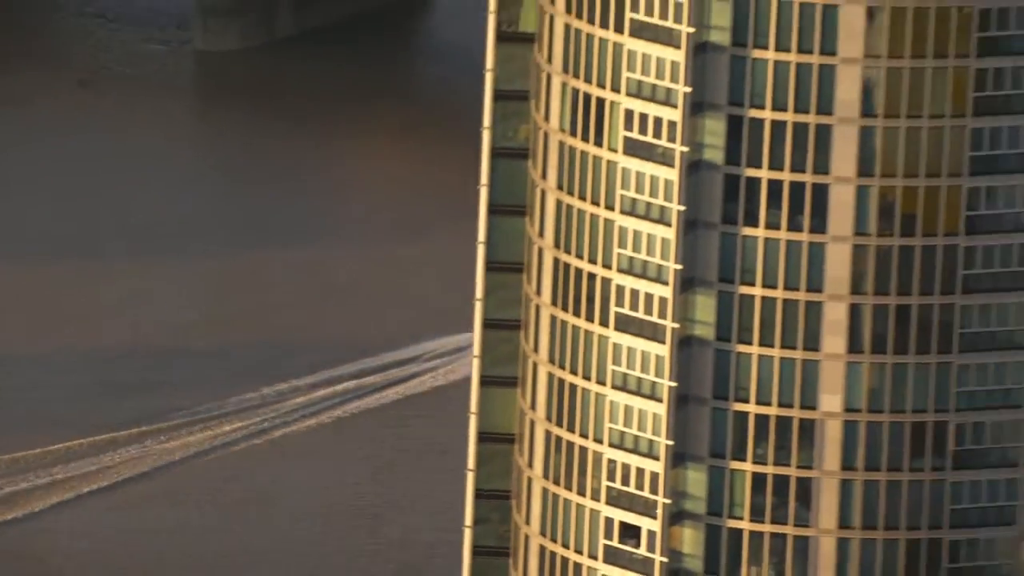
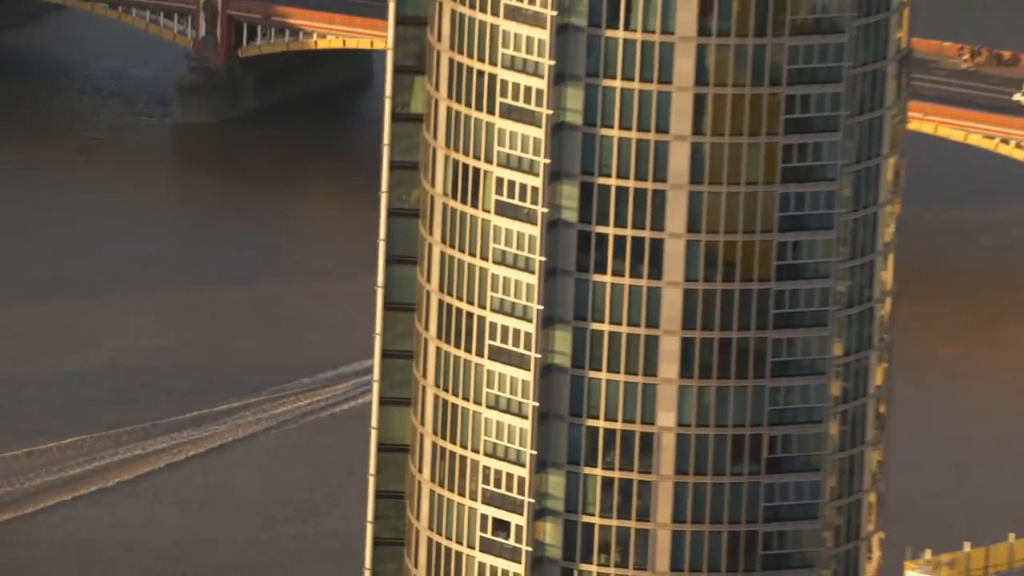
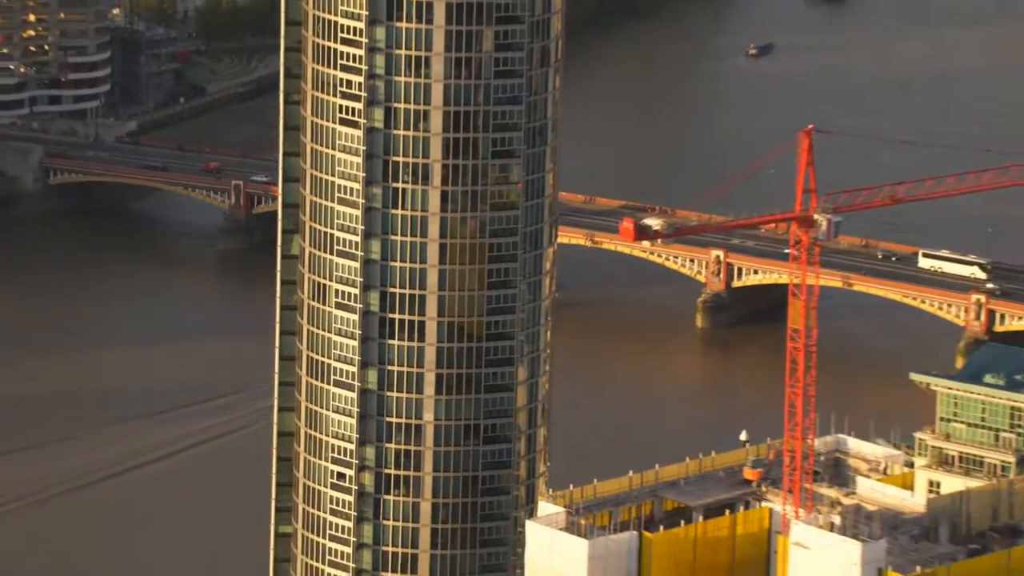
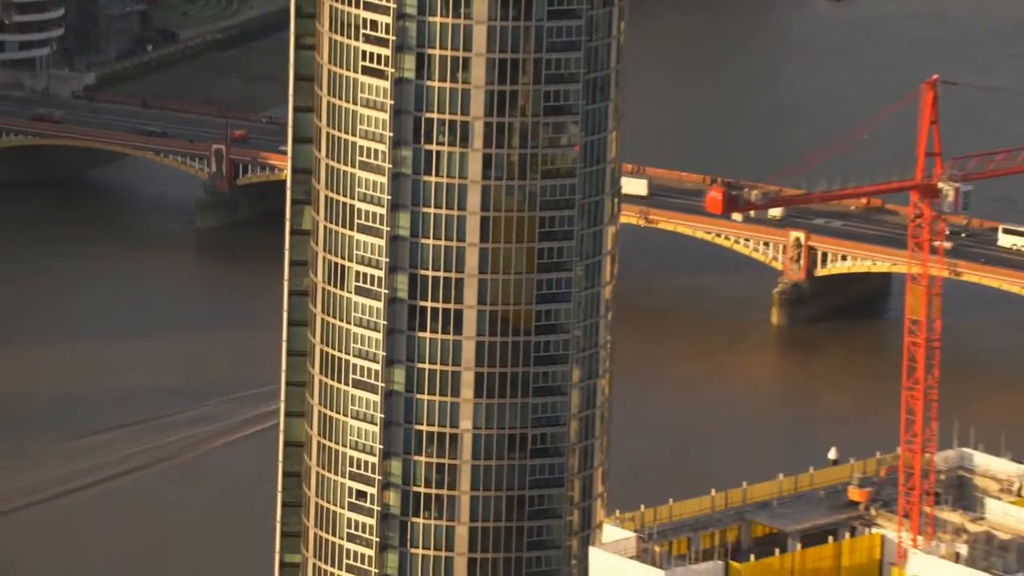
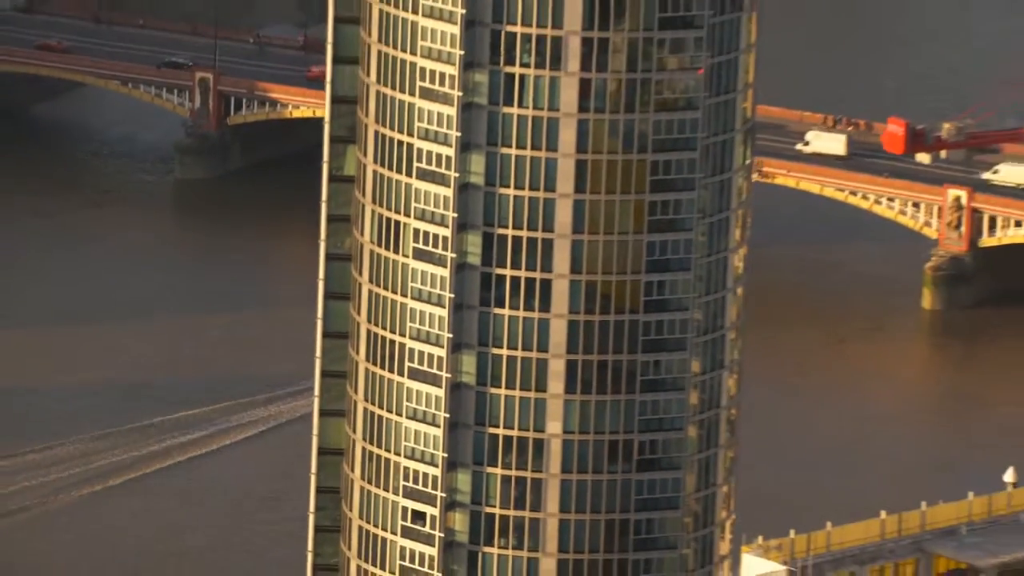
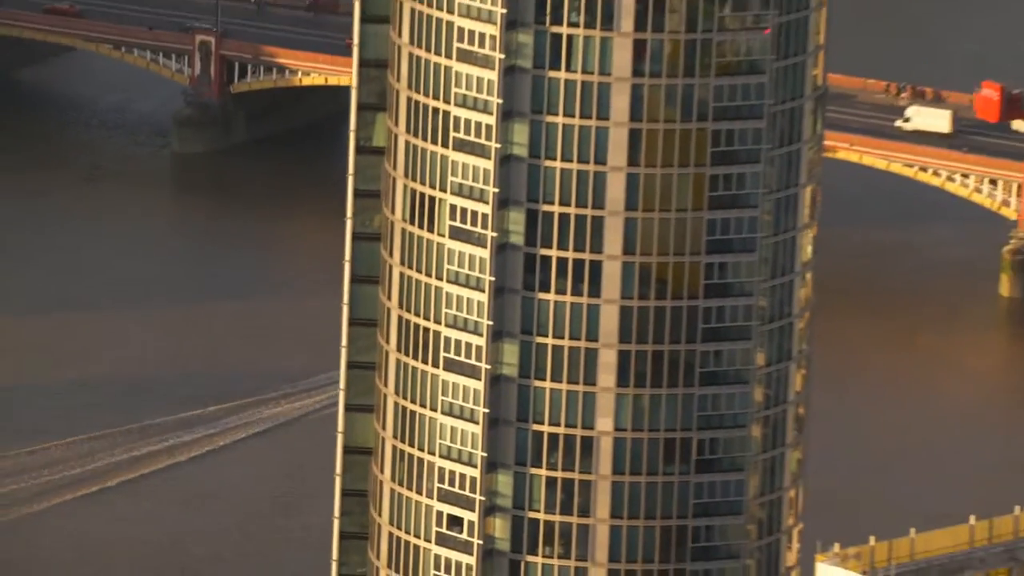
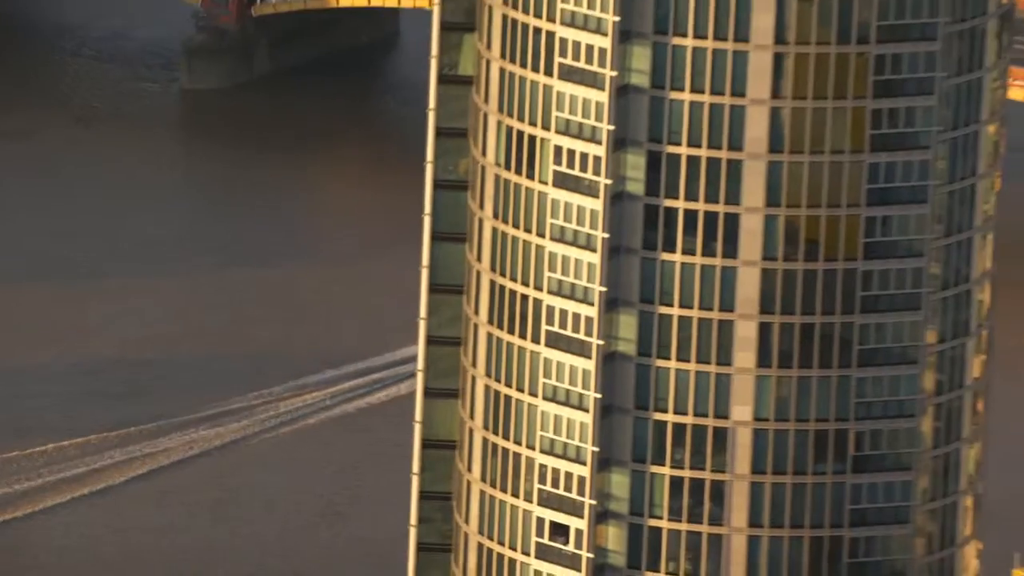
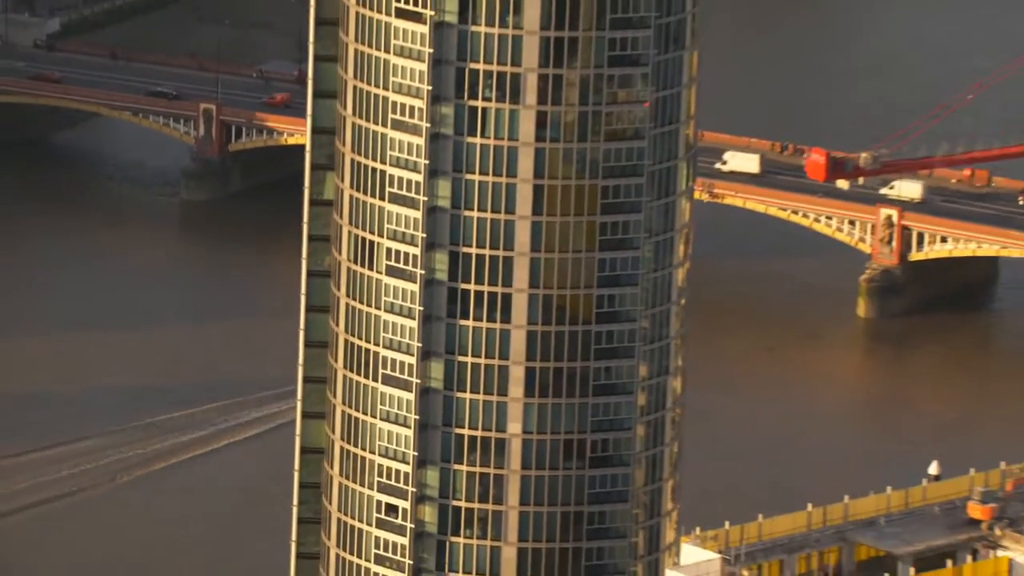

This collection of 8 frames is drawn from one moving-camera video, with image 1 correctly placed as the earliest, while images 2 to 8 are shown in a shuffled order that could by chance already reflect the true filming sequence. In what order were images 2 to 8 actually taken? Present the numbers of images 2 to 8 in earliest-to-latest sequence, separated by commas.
7, 2, 6, 5, 8, 4, 3
